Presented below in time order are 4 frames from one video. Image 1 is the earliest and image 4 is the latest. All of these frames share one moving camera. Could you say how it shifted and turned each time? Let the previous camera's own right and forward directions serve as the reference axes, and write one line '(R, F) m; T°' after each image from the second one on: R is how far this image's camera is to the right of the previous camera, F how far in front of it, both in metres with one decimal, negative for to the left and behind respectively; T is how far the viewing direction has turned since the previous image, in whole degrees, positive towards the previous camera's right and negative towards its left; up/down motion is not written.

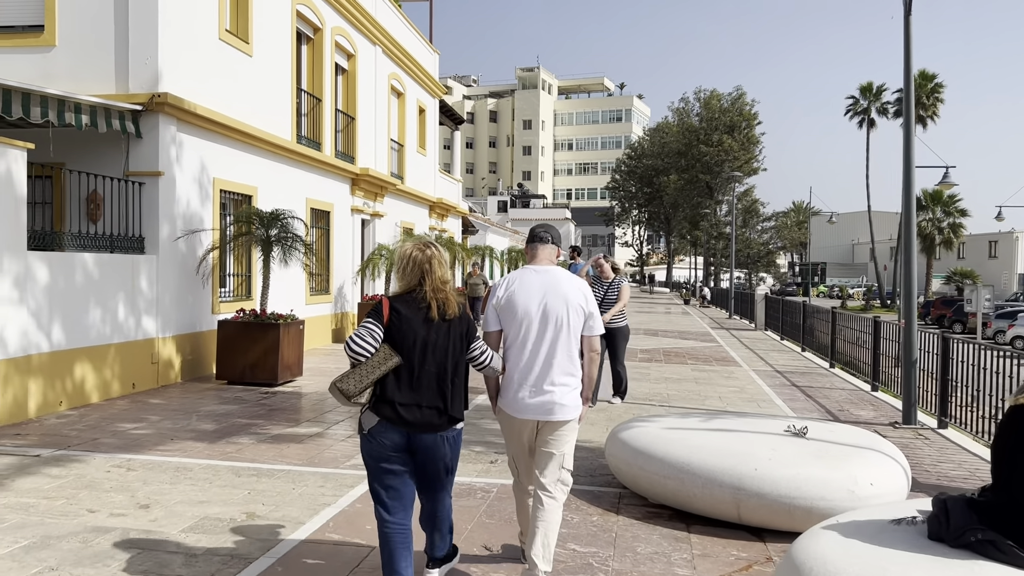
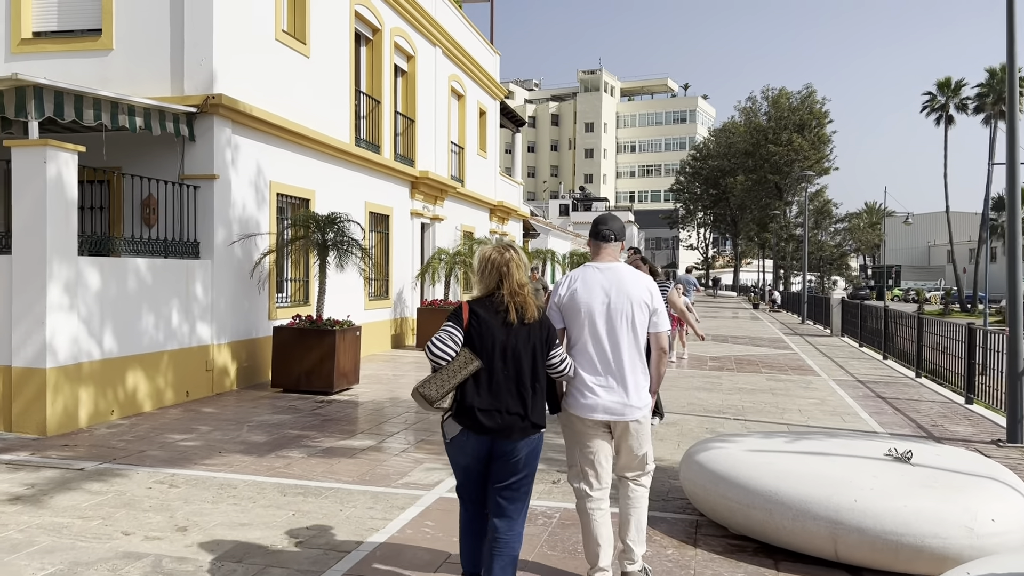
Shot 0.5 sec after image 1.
(0.0, +0.5) m; -4°
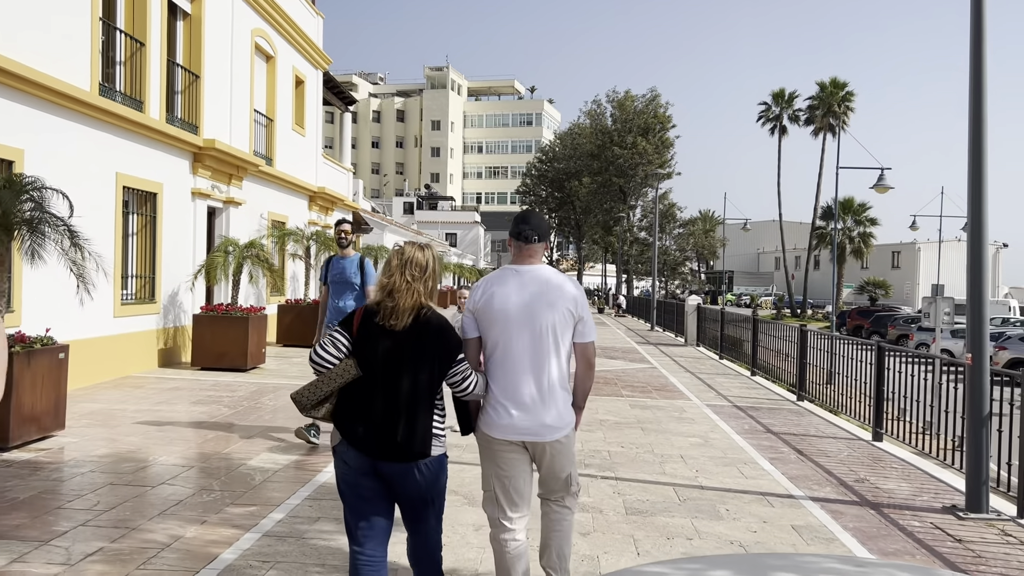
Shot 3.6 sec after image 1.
(+0.5, +2.8) m; +10°
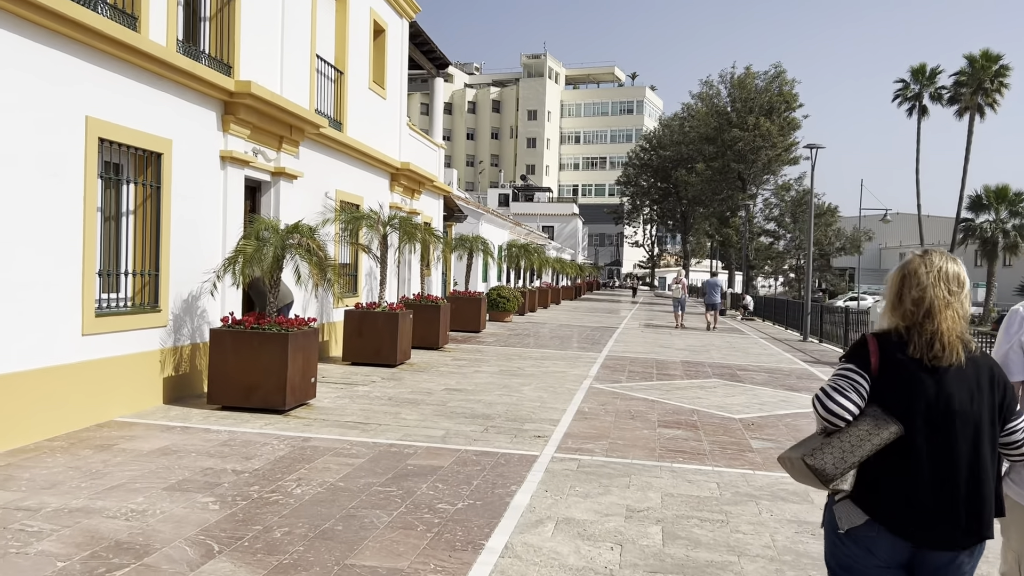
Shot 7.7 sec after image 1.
(-0.7, +4.0) m; -6°
